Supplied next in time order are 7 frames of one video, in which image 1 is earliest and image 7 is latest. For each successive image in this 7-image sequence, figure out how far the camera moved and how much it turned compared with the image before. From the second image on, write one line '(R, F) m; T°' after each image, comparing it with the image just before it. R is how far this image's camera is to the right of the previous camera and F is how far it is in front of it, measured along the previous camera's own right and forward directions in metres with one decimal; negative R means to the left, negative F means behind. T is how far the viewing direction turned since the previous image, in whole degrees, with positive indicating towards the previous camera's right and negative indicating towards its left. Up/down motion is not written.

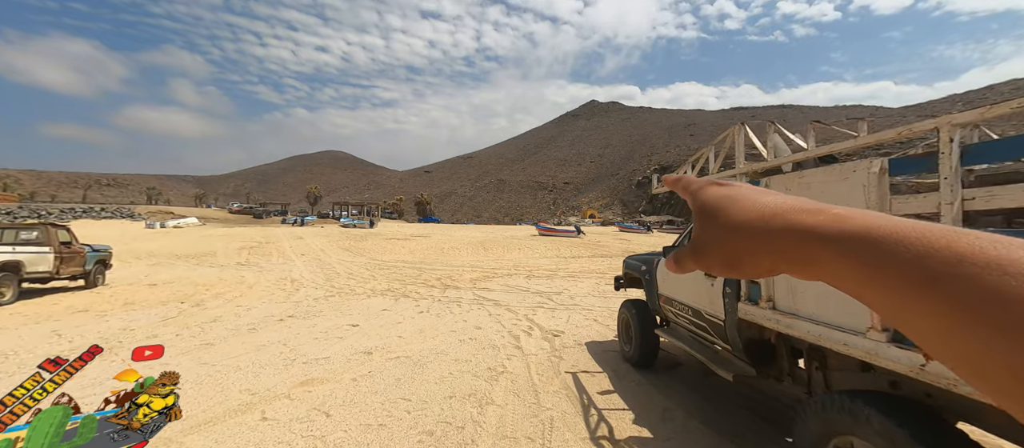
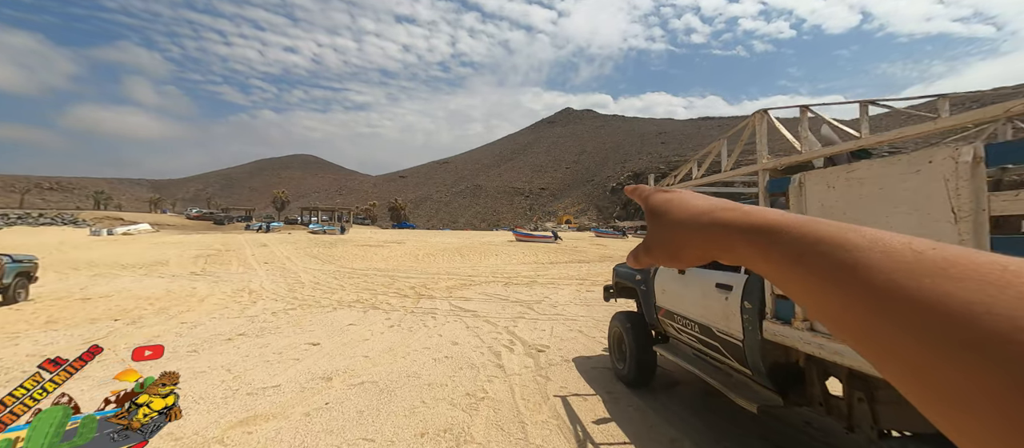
(-0.1, +0.6) m; +3°
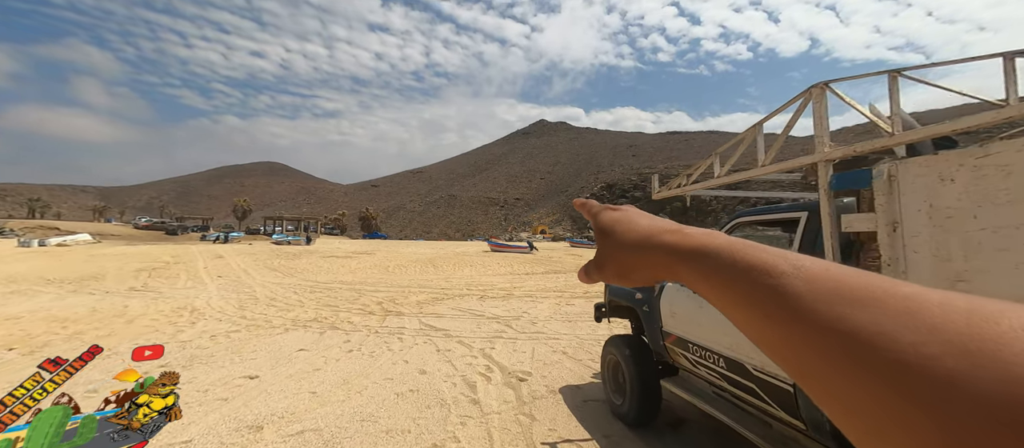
(0.0, +0.8) m; +4°
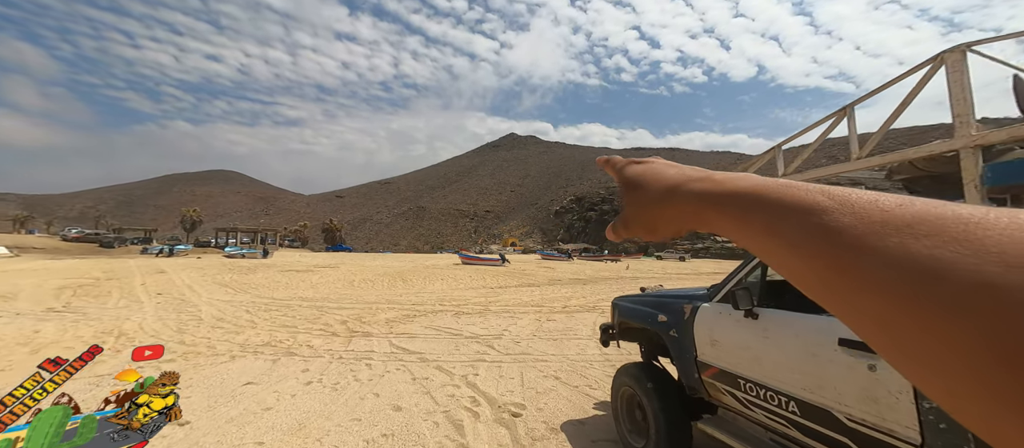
(-0.3, +0.7) m; +5°
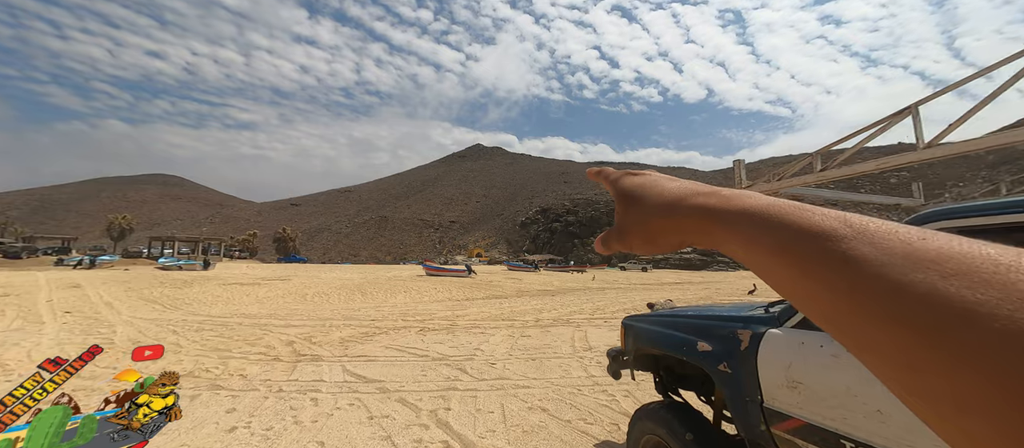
(-0.2, +0.9) m; +5°
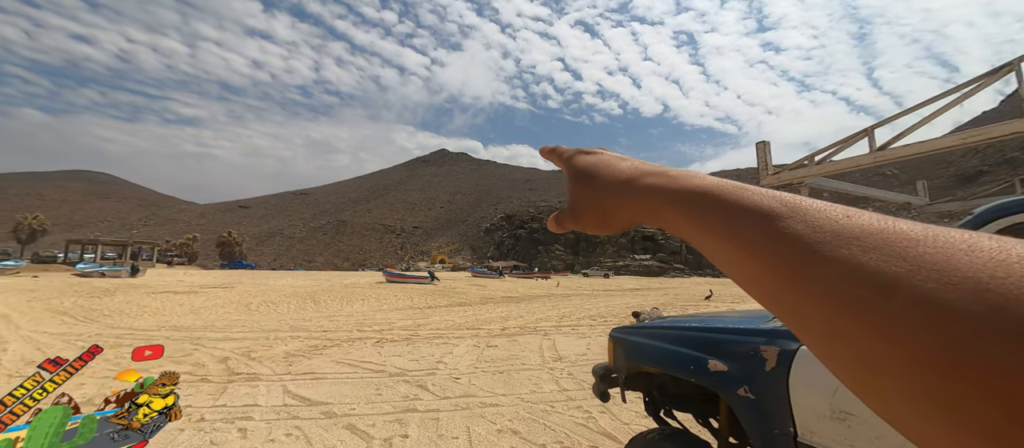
(-0.1, +0.6) m; +5°
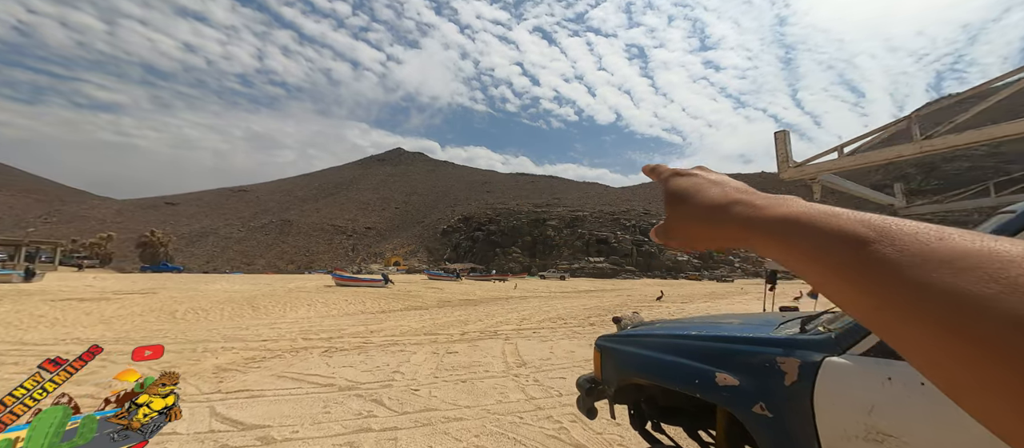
(-0.1, +0.4) m; +6°
